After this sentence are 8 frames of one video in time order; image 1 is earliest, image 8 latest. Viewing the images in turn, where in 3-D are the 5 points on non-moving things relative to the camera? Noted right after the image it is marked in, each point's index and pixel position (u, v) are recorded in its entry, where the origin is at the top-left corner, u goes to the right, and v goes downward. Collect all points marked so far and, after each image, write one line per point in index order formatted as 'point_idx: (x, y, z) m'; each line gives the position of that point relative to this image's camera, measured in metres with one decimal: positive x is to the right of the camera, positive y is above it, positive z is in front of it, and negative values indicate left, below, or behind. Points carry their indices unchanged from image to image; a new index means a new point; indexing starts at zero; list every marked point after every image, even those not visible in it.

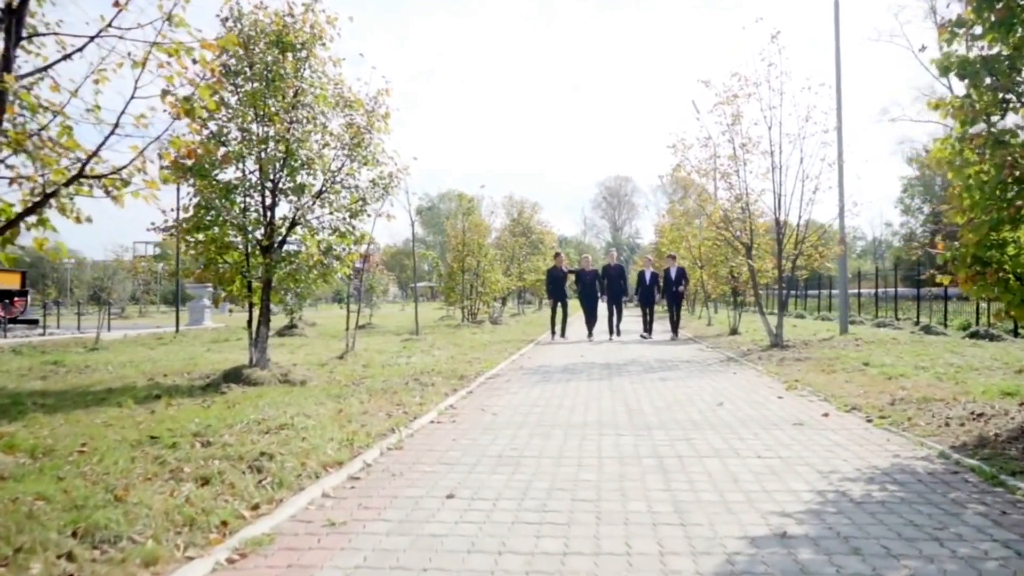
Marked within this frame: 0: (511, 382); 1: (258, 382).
0: (0.0, -1.3, +11.8) m
1: (-3.3, -1.2, +10.7) m
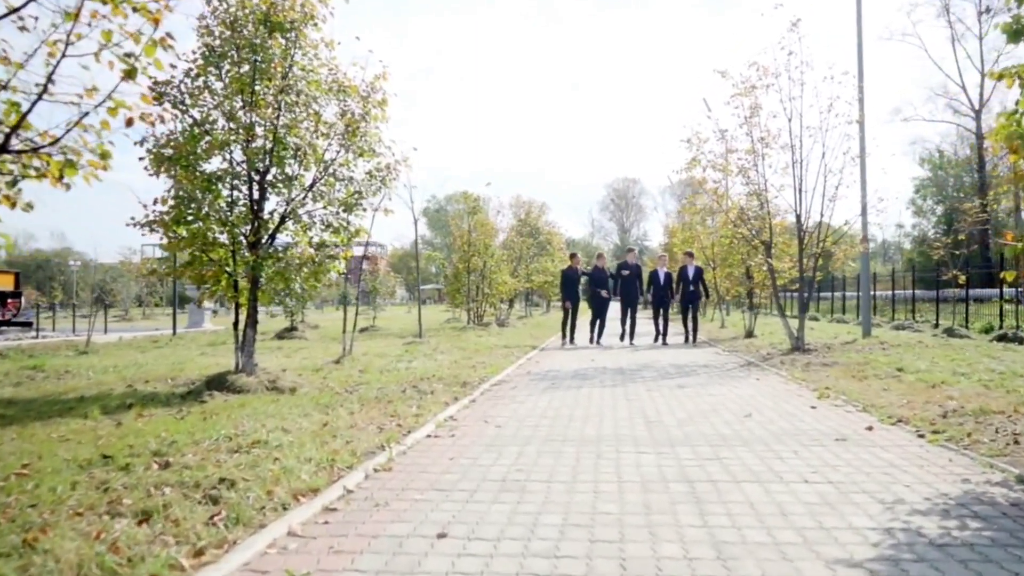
0: (+0.1, -1.3, +10.9) m
1: (-3.2, -1.2, +9.9) m
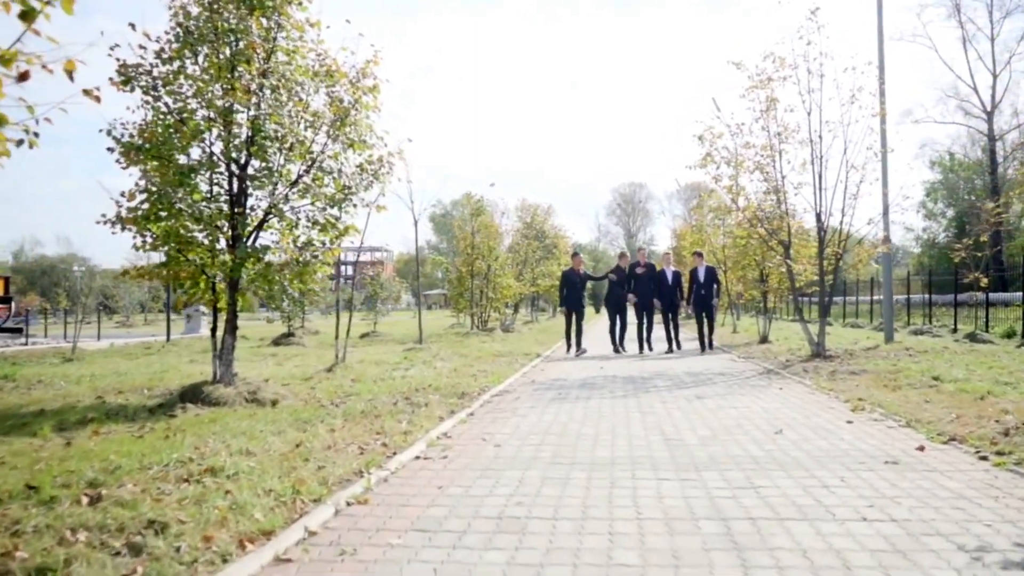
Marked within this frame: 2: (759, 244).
0: (+0.1, -1.4, +10.0) m
1: (-3.2, -1.2, +9.0) m
2: (+5.5, +1.0, +18.5) m
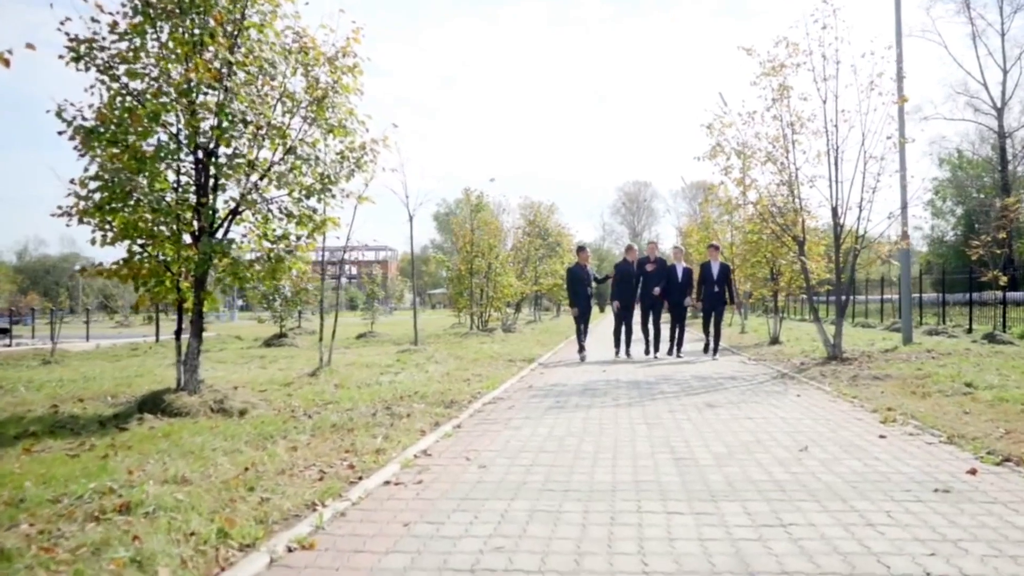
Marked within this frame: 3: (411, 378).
0: (0.0, -1.3, +9.1) m
1: (-3.2, -1.2, +8.2) m
2: (+5.5, +1.0, +17.6) m
3: (-1.5, -1.3, +12.2) m
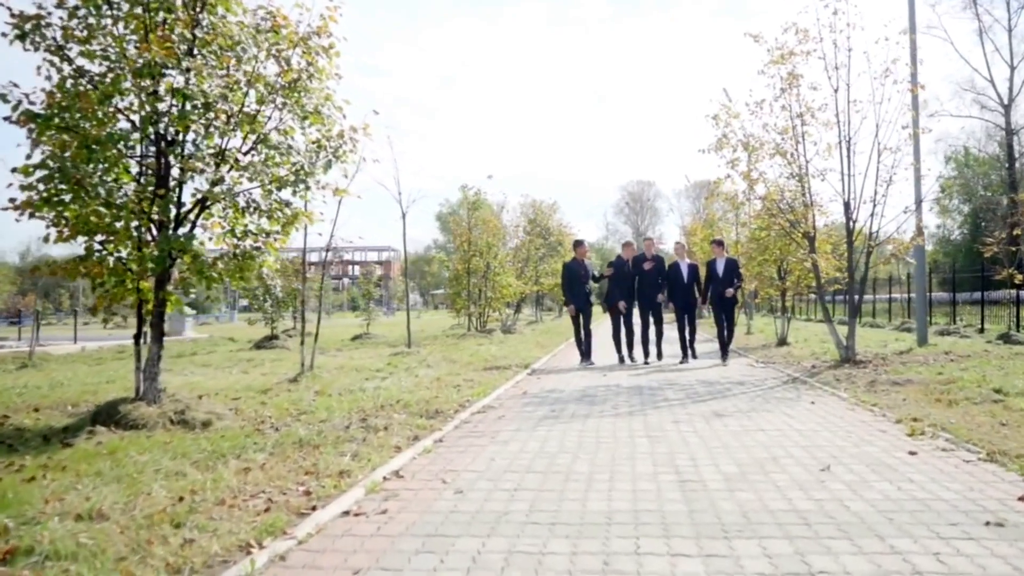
0: (-0.1, -1.3, +8.4) m
1: (-3.4, -1.2, +7.4) m
2: (+5.4, +1.0, +16.8) m
3: (-1.6, -1.3, +11.5) m
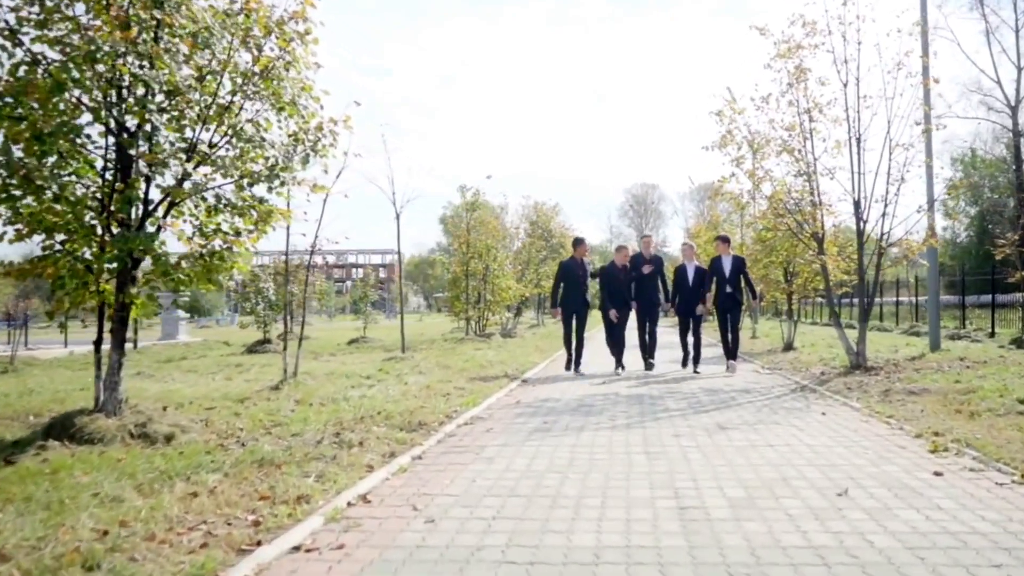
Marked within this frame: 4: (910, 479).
0: (-0.2, -1.4, +7.8) m
1: (-3.5, -1.2, +6.9) m
2: (+5.3, +1.0, +16.2) m
3: (-1.7, -1.4, +10.9) m
4: (+2.6, -1.3, +5.5) m
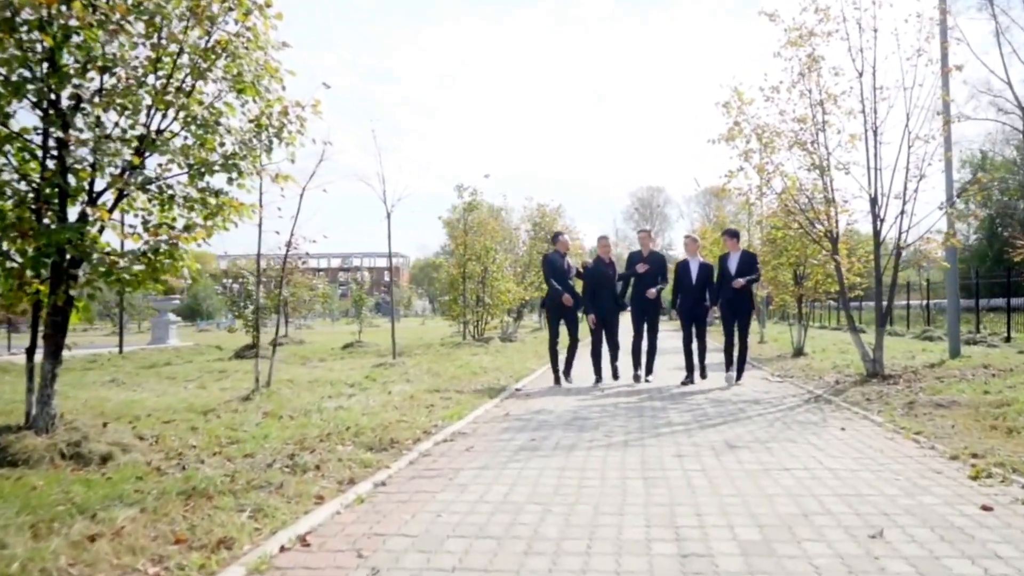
0: (-0.3, -1.4, +7.0) m
1: (-3.6, -1.3, +6.0) m
2: (+5.2, +0.9, +15.4) m
3: (-1.8, -1.4, +10.1) m
4: (+2.5, -1.3, +4.7) m
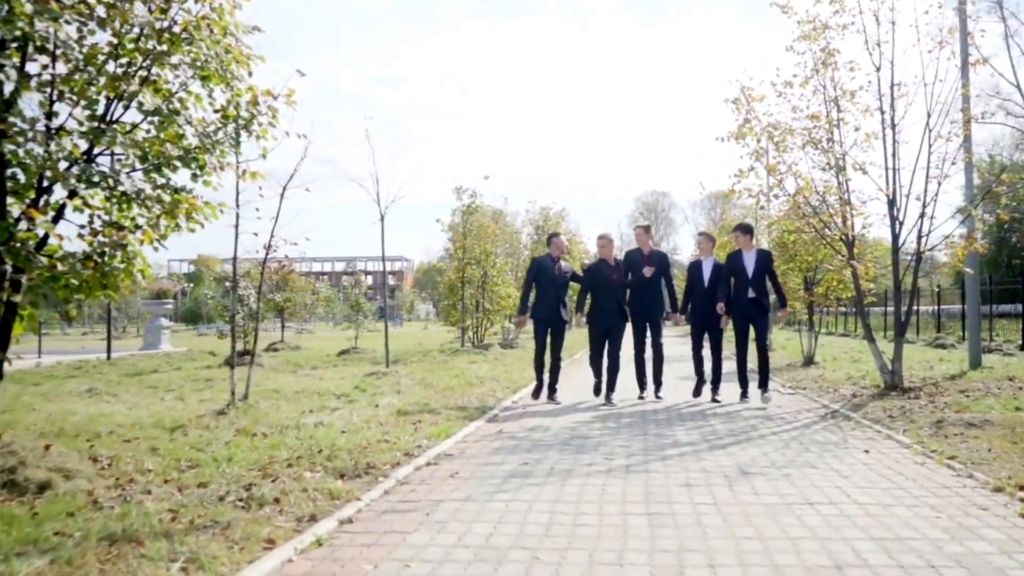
0: (-0.4, -1.4, +6.3) m
1: (-3.7, -1.3, +5.4) m
2: (+5.2, +0.8, +14.6) m
3: (-1.8, -1.5, +9.4) m
4: (+2.4, -1.3, +4.0) m
